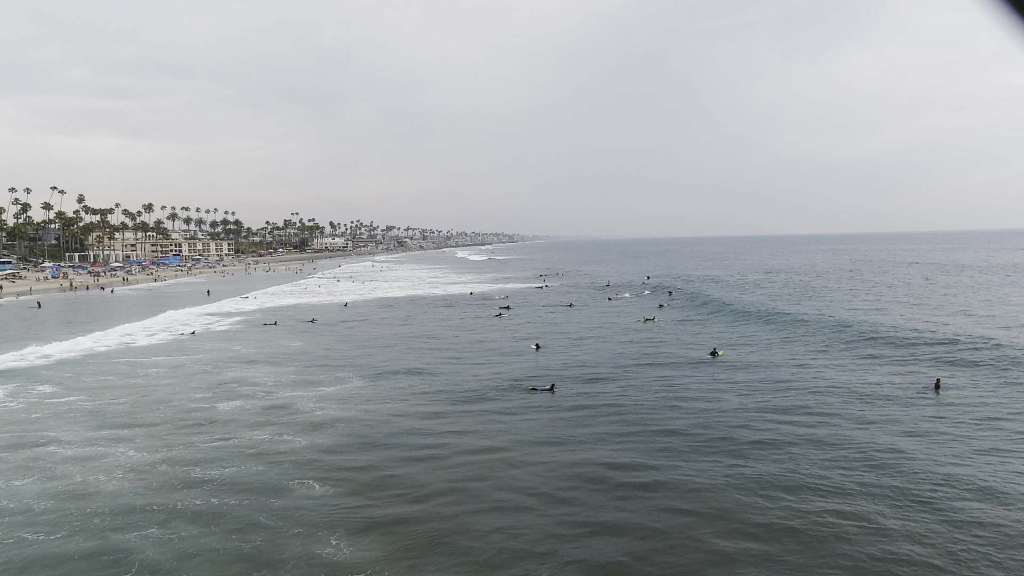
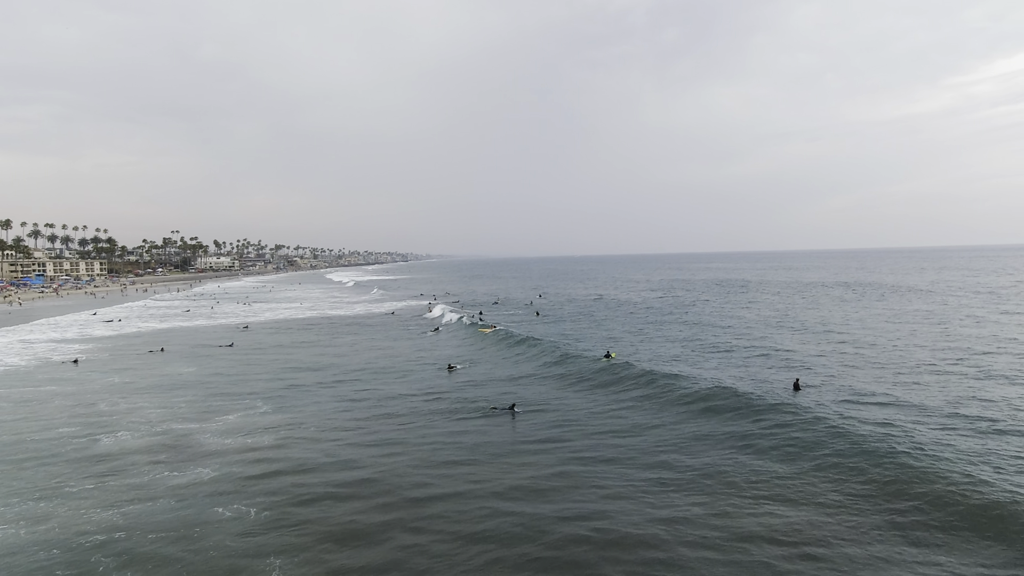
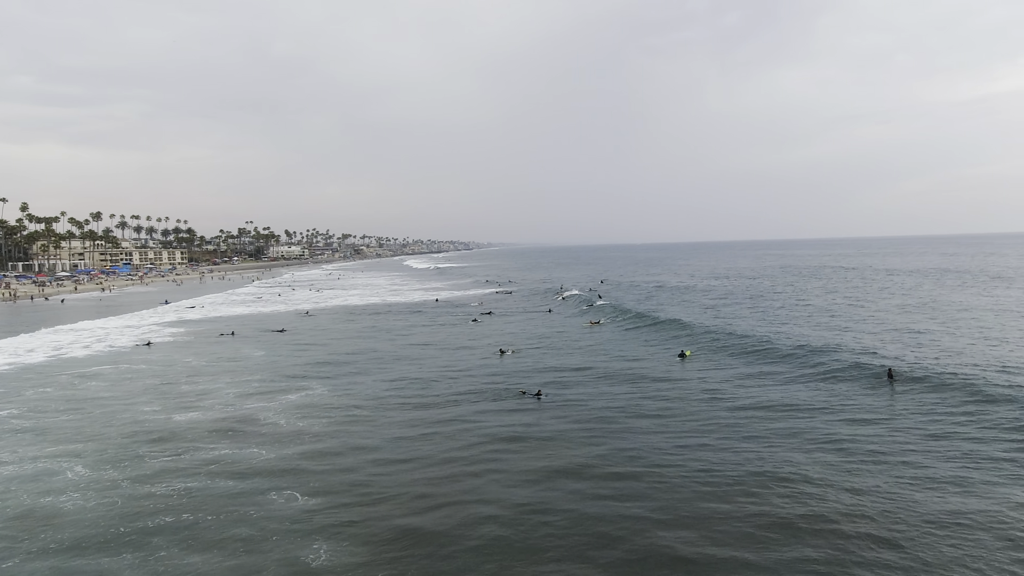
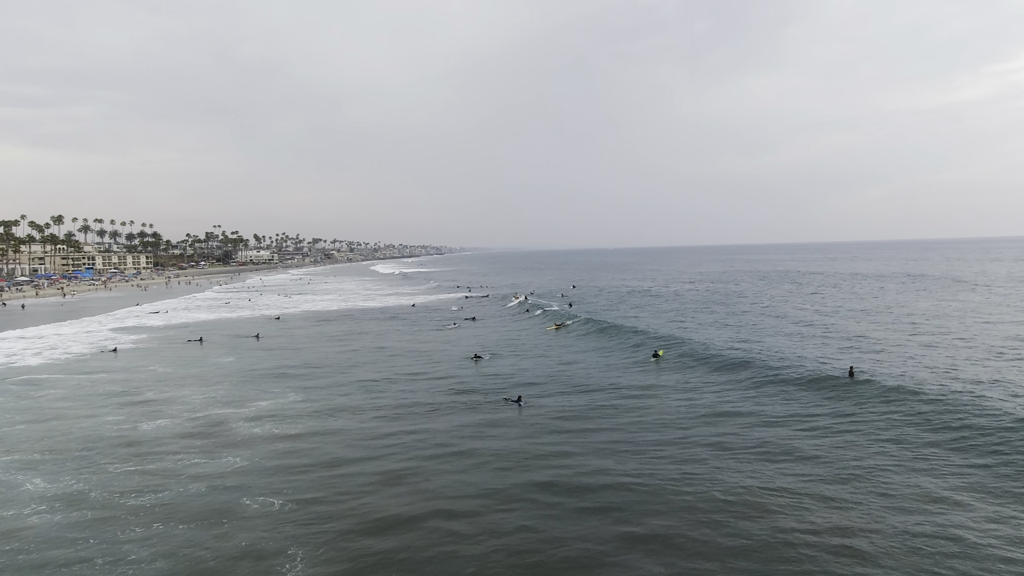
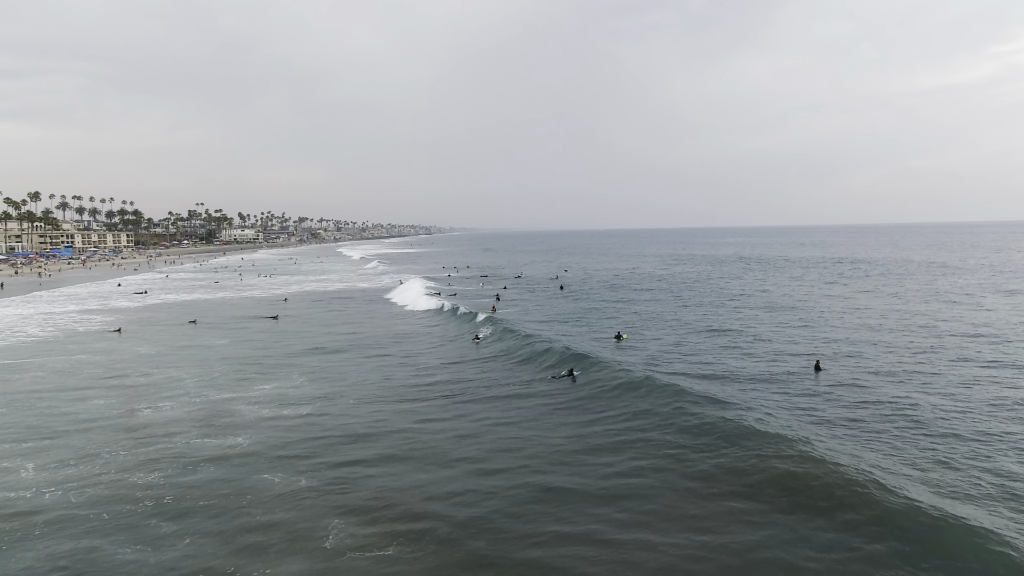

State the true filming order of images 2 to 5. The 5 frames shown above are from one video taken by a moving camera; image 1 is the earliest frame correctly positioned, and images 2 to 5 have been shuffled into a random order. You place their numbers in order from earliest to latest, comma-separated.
3, 4, 2, 5
